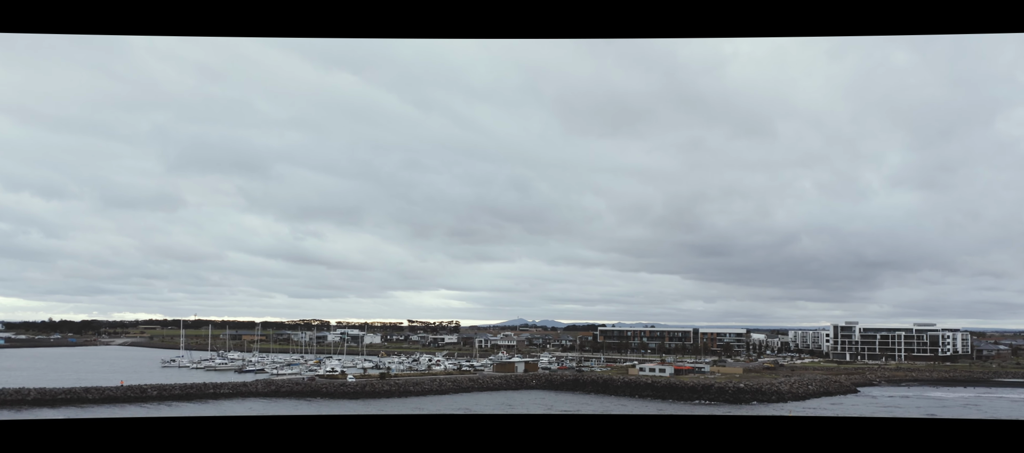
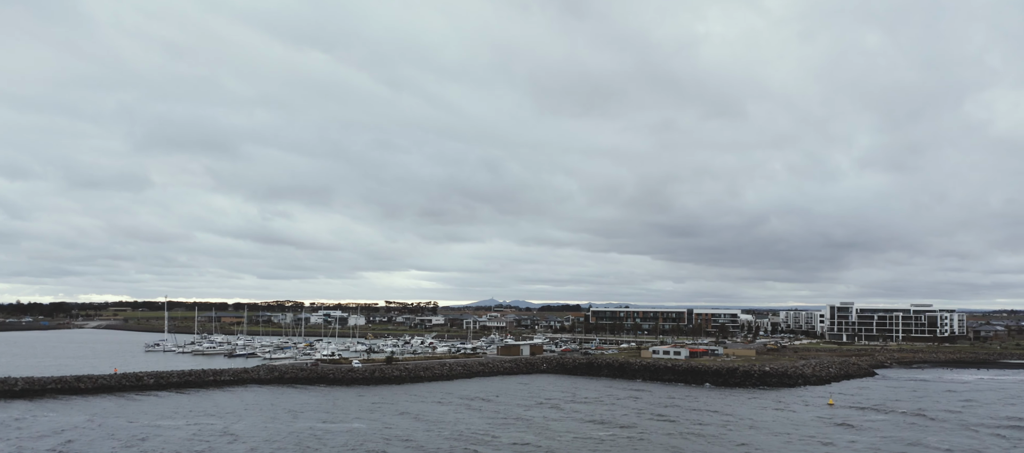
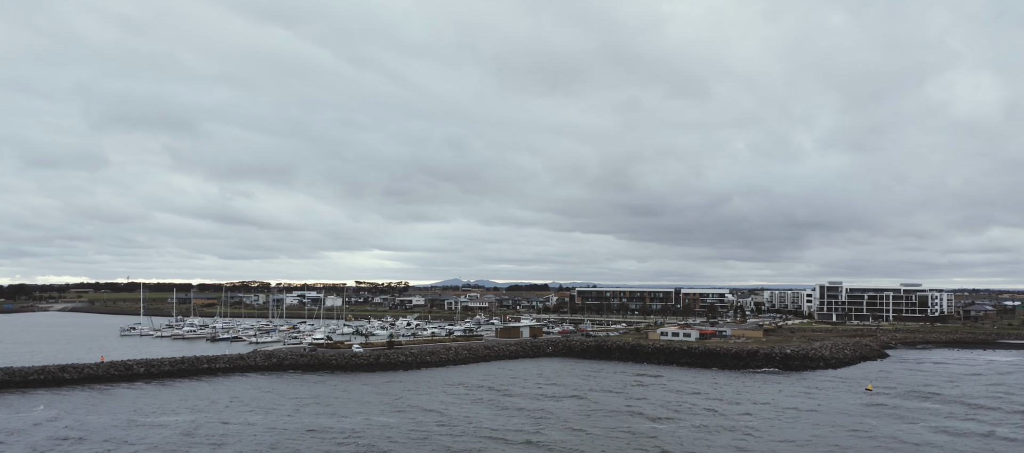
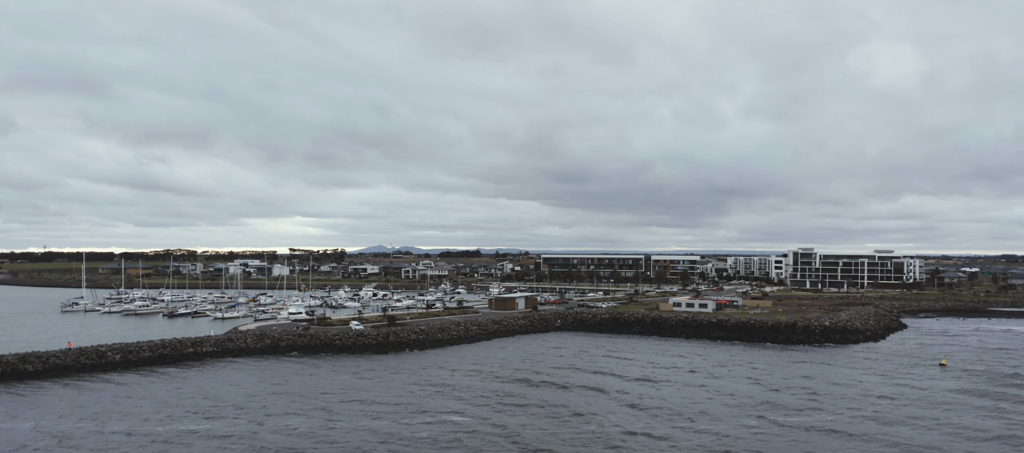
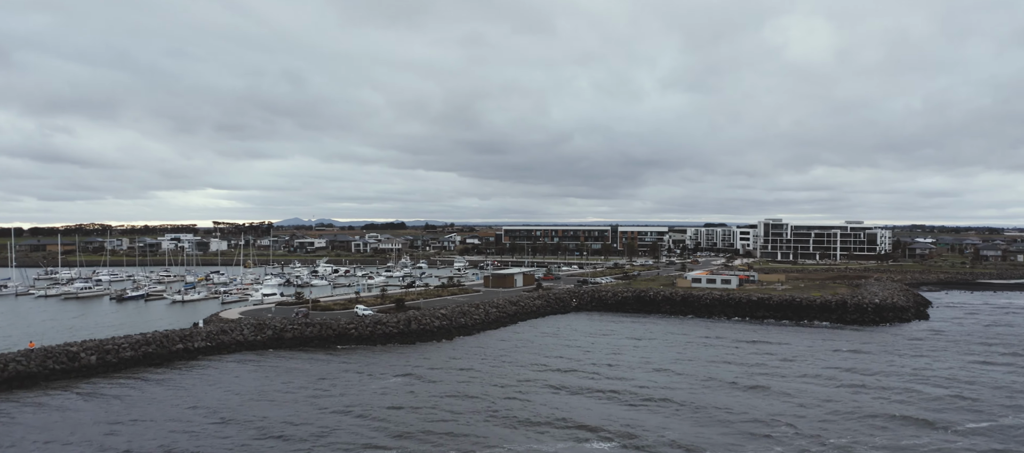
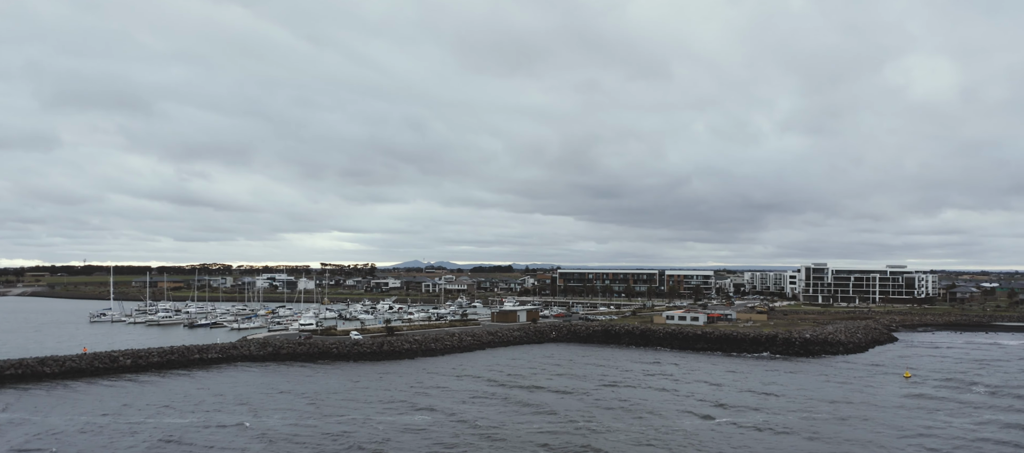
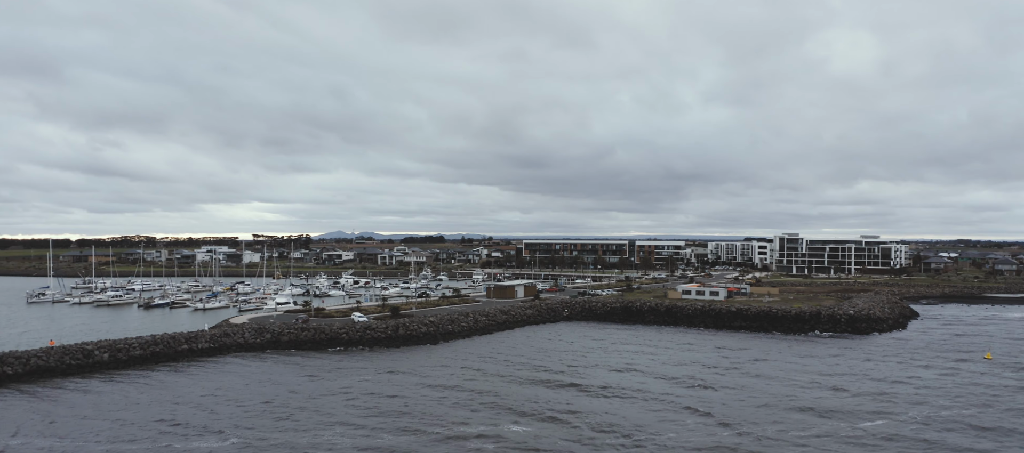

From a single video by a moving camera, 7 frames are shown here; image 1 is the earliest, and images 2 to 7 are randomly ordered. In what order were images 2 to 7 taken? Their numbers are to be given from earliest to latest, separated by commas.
2, 3, 6, 4, 7, 5
